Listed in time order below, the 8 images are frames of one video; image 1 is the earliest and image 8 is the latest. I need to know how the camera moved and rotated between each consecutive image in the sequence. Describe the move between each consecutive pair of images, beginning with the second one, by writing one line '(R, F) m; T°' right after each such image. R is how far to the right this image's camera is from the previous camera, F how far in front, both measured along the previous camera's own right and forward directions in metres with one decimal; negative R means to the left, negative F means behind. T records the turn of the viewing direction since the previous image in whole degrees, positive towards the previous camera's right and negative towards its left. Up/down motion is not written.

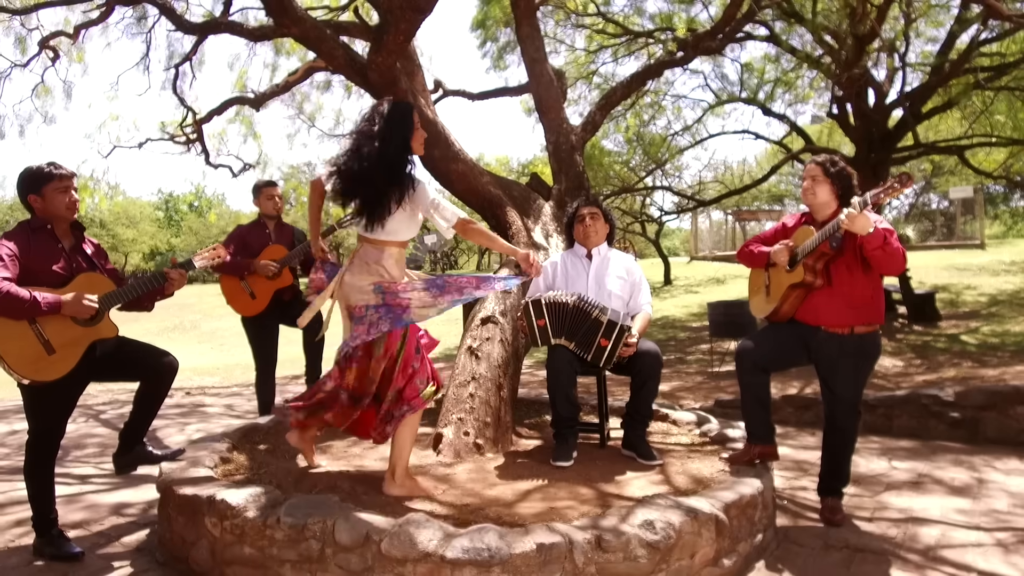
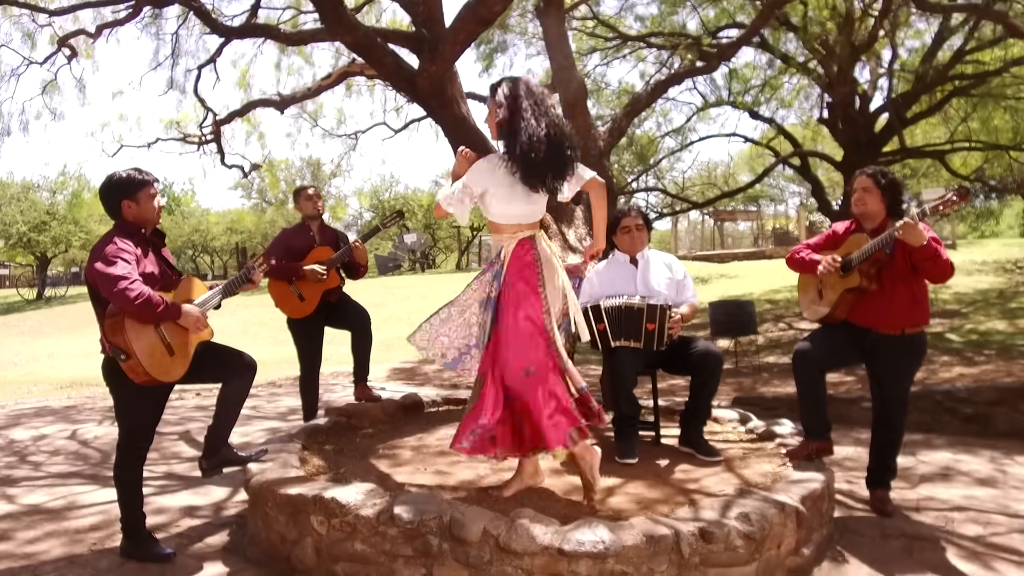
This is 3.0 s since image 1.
(-0.6, -0.1) m; +2°
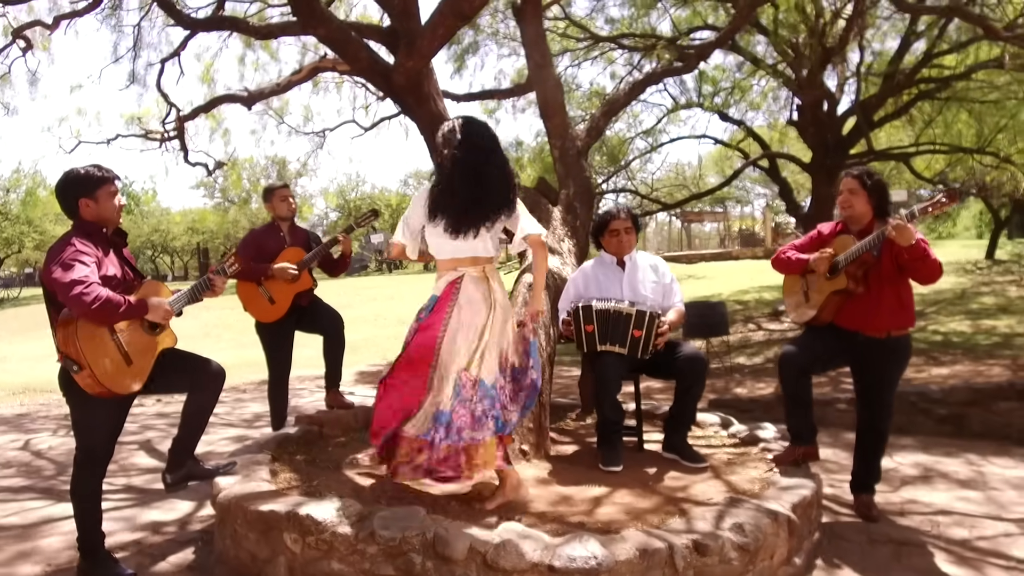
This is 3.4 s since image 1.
(-0.1, +0.1) m; +3°
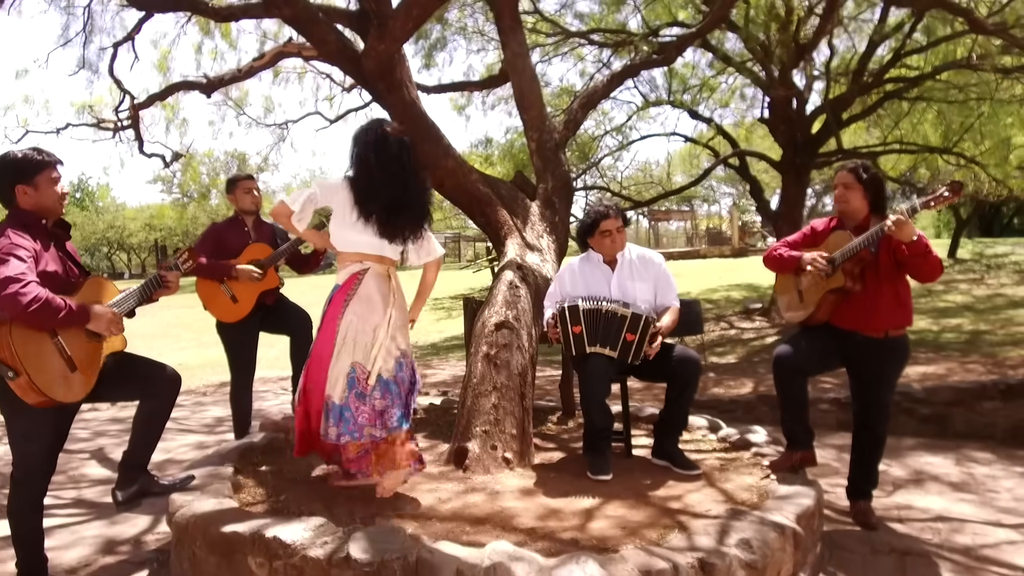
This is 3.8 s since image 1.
(-0.1, +0.3) m; +3°
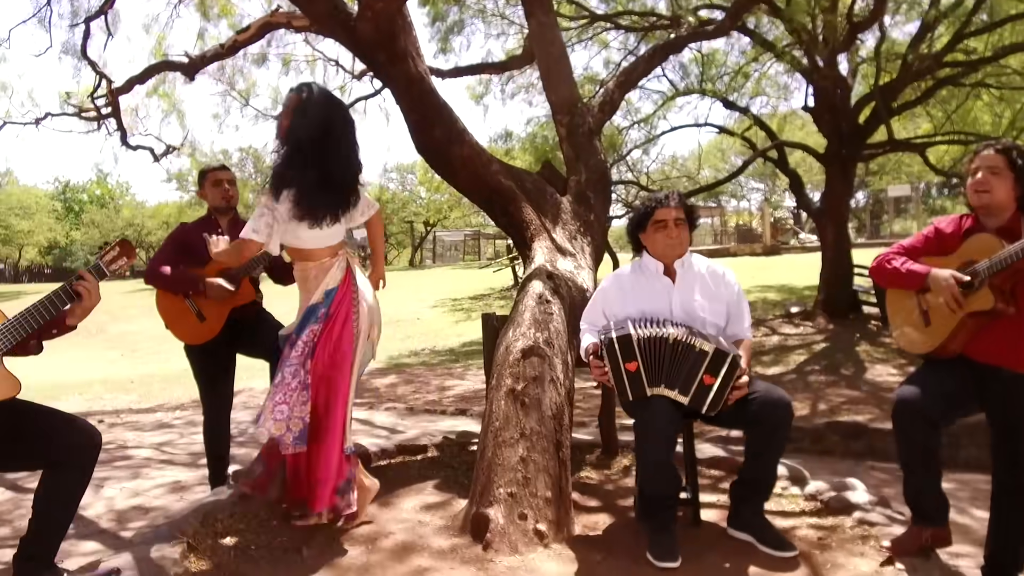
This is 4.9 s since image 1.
(-0.1, +0.9) m; -2°
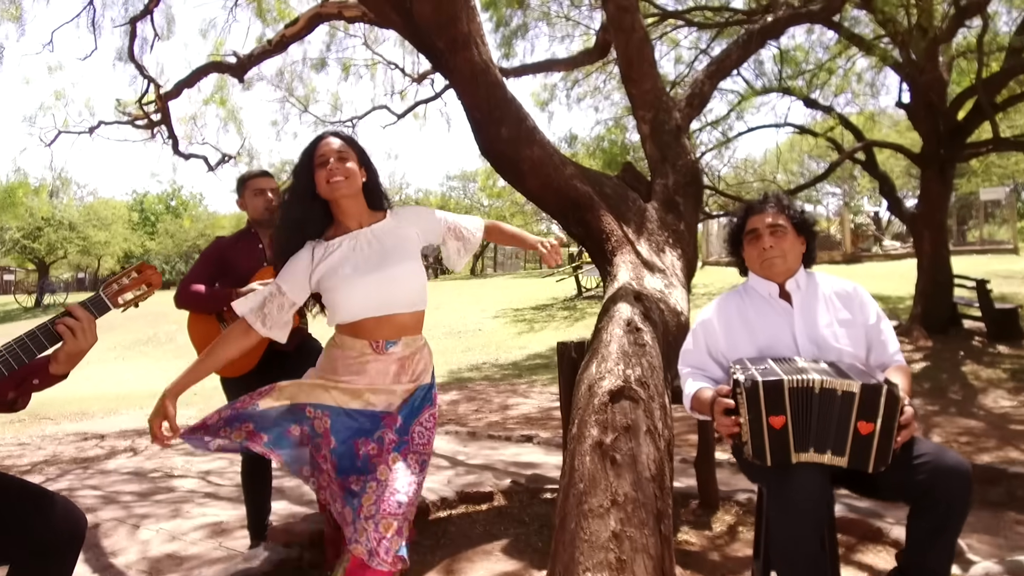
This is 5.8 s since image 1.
(-0.1, +0.6) m; -5°
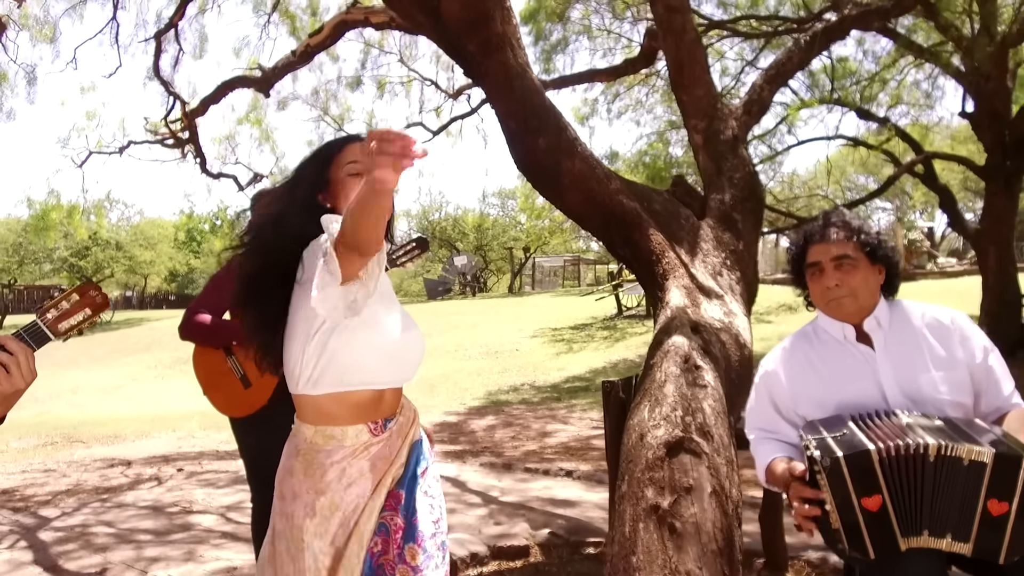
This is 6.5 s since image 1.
(0.0, +0.4) m; -3°
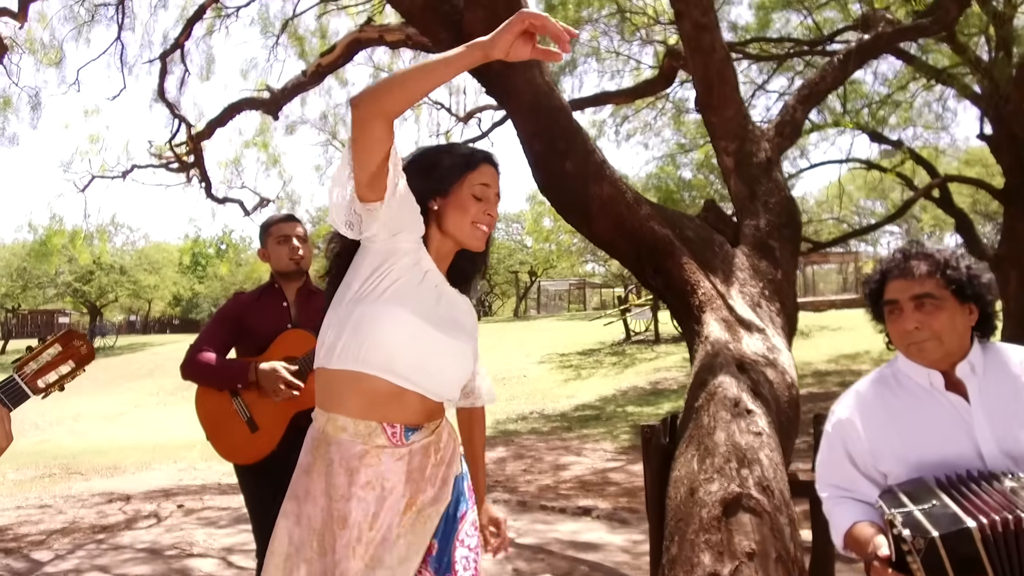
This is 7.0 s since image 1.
(-0.1, +0.2) m; 0°
